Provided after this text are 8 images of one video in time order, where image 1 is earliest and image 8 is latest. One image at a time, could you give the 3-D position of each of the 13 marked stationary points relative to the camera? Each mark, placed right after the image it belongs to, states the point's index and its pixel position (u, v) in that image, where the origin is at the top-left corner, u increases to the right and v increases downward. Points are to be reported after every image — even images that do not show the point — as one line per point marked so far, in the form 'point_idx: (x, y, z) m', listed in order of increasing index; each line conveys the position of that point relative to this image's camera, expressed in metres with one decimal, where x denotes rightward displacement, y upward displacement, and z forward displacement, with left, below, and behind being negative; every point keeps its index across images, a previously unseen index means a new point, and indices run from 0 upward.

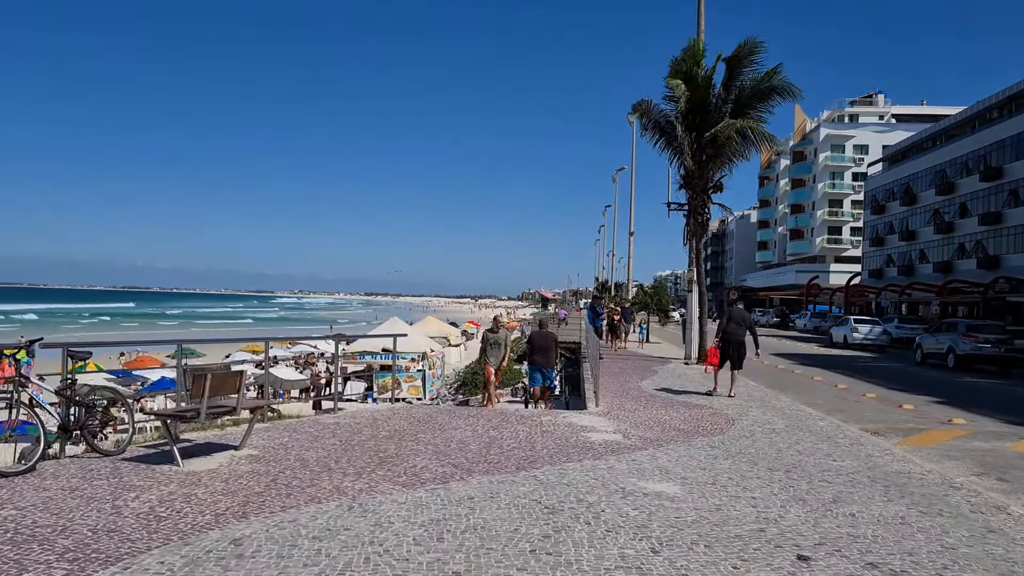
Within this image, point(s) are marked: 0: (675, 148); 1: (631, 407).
0: (+4.3, +3.7, +19.3) m
1: (+1.7, -1.9, +11.0) m
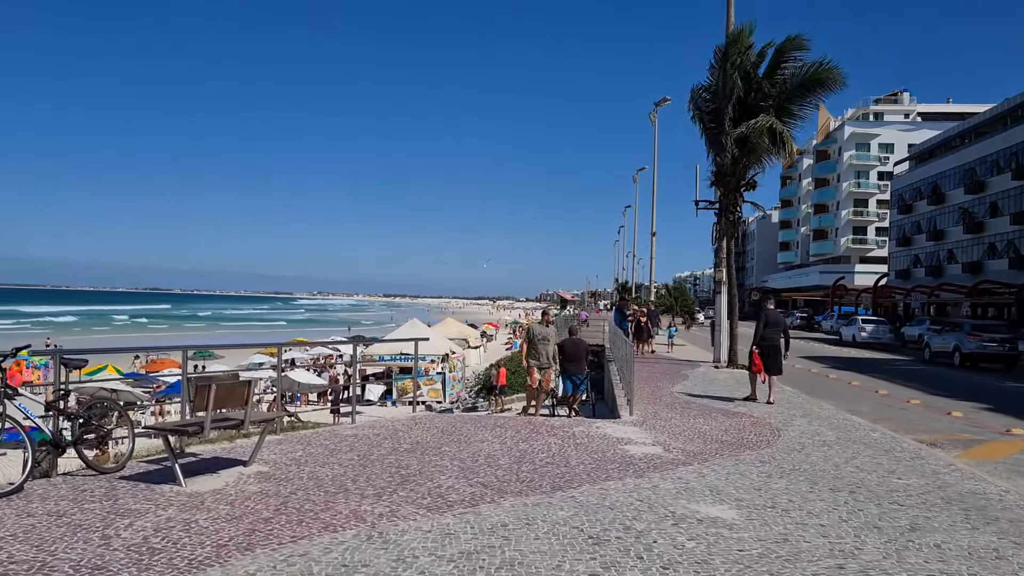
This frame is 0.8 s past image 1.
0: (+4.9, +3.6, +18.6) m
1: (+2.1, -1.9, +10.4) m
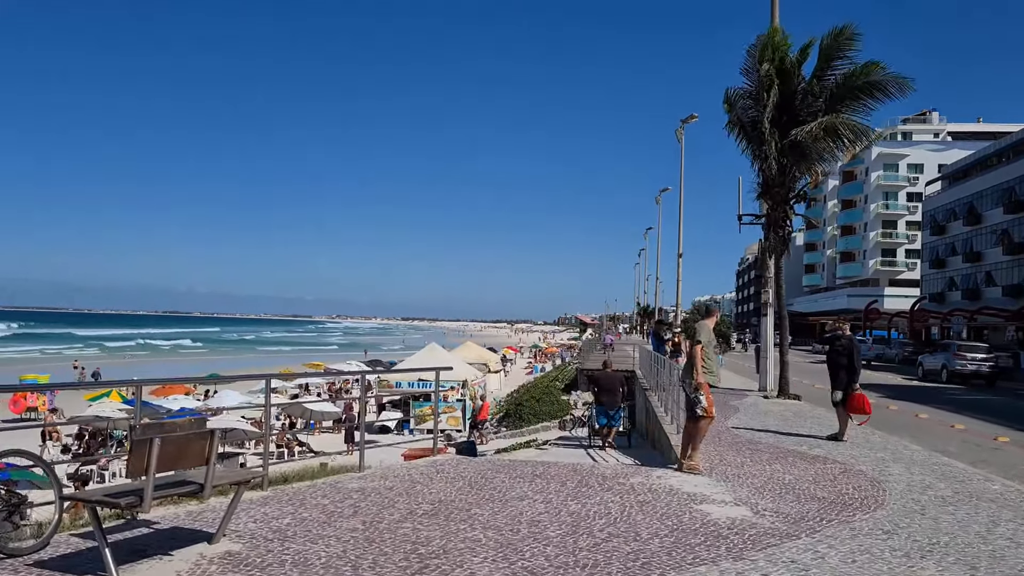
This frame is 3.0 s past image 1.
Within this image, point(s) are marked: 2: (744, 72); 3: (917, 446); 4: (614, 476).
0: (+5.5, +3.2, +17.0) m
1: (+2.6, -2.1, +8.7) m
2: (+5.3, +5.0, +17.1) m
3: (+5.7, -2.3, +10.8) m
4: (+1.0, -1.9, +7.6) m
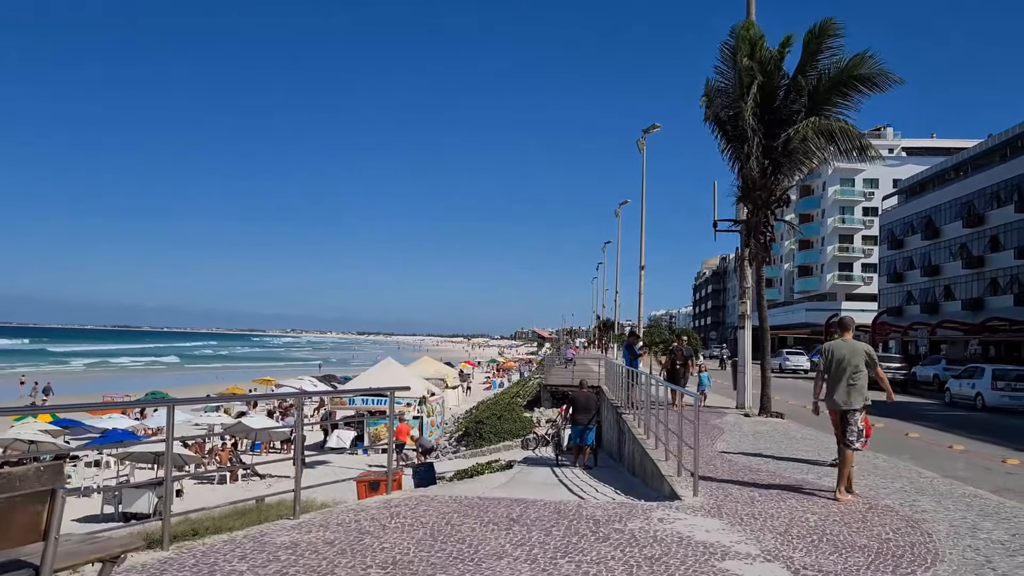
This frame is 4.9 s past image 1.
0: (+4.8, +2.9, +16.0) m
1: (+2.2, -2.2, +7.5) m
2: (+4.5, +4.8, +16.1) m
3: (+5.3, -2.4, +9.7) m
4: (+0.8, -1.9, +6.3) m
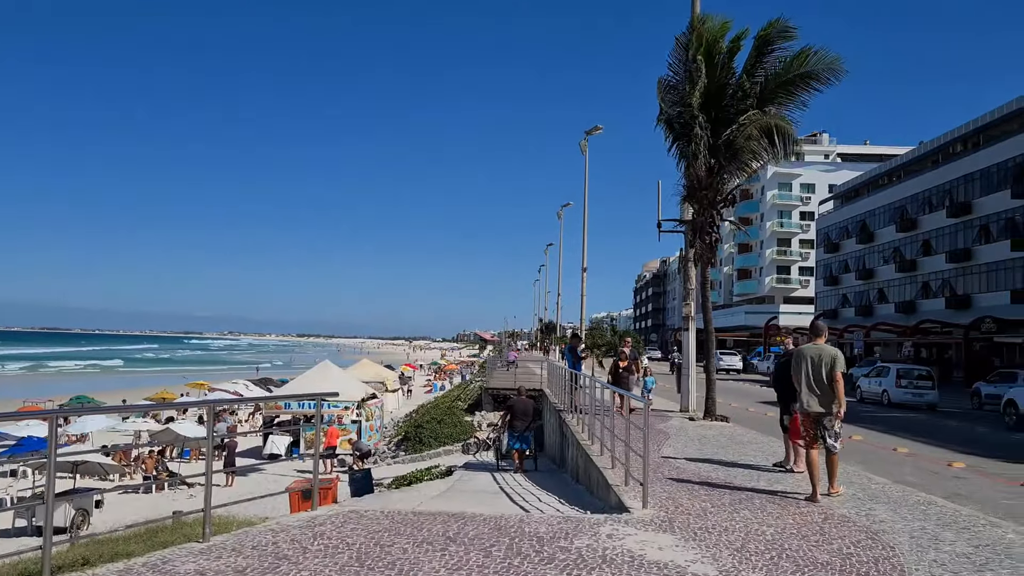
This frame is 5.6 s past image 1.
0: (+3.6, +2.9, +15.8) m
1: (+1.7, -2.1, +7.0) m
2: (+3.3, +4.8, +15.9) m
3: (+4.5, -2.4, +9.5) m
4: (+0.3, -1.9, +5.8) m
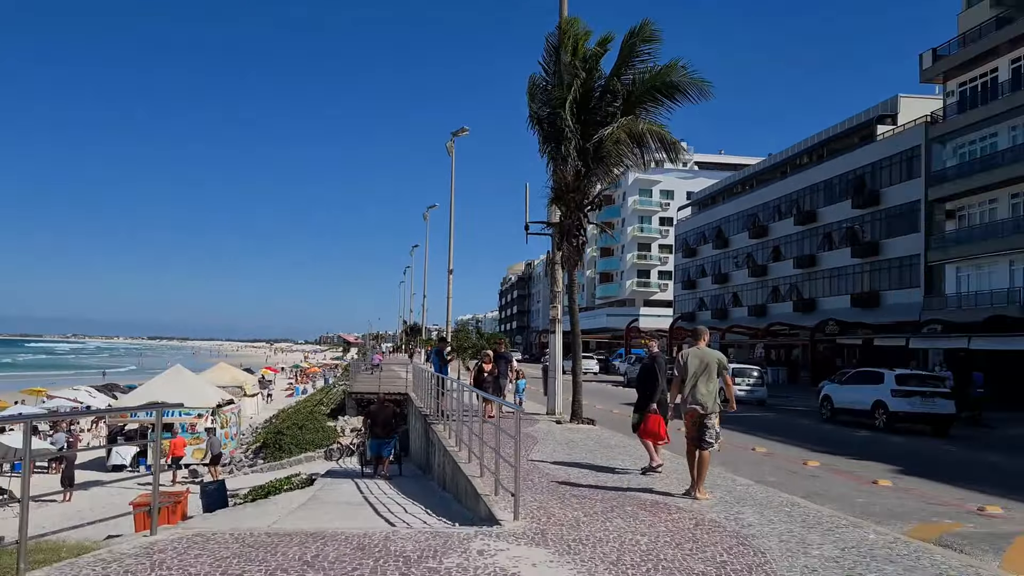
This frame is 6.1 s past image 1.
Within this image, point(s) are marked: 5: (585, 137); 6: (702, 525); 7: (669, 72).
0: (+0.9, +2.9, +15.7) m
1: (+0.4, -2.2, +6.8) m
2: (+0.6, +4.7, +15.8) m
3: (+2.9, -2.4, +9.7) m
4: (-0.7, -1.9, +5.3) m
5: (+1.5, +3.1, +15.6) m
6: (+1.7, -2.1, +6.7) m
7: (+3.2, +4.3, +15.0) m
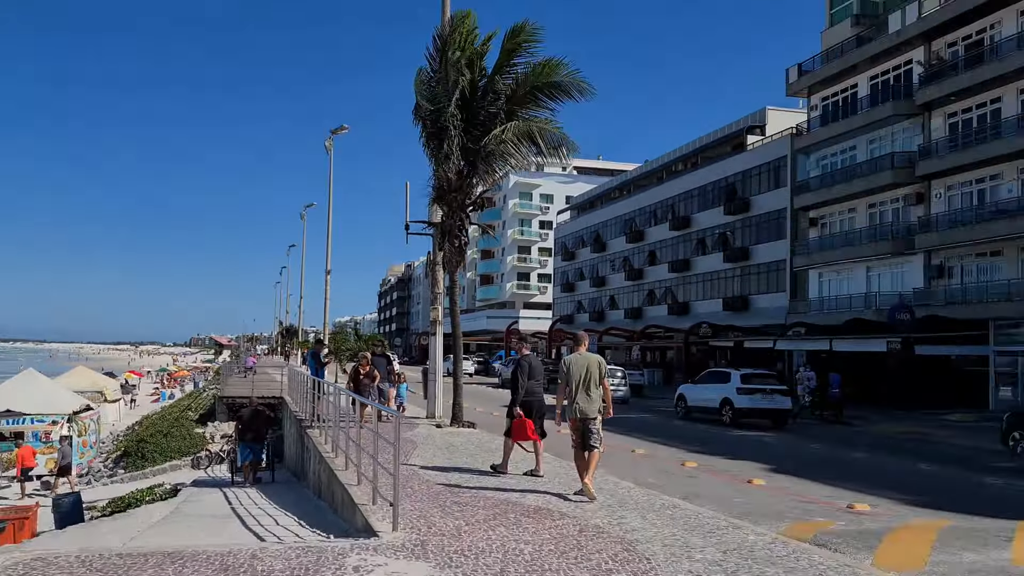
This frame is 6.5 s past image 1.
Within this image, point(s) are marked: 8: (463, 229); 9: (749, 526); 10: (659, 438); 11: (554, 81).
0: (-1.5, +2.8, +15.3) m
1: (-0.6, -2.2, +6.4) m
2: (-1.8, +4.7, +15.4) m
3: (+1.3, -2.5, +9.7) m
4: (-1.5, -1.9, +4.8) m
5: (-0.9, +3.1, +15.3) m
6: (+0.6, -2.1, +6.5) m
7: (+0.9, +4.3, +15.0) m
8: (-1.0, +1.3, +16.0) m
9: (+2.0, -2.0, +6.2) m
10: (+3.0, -3.0, +15.0) m
11: (+0.9, +4.1, +15.1) m
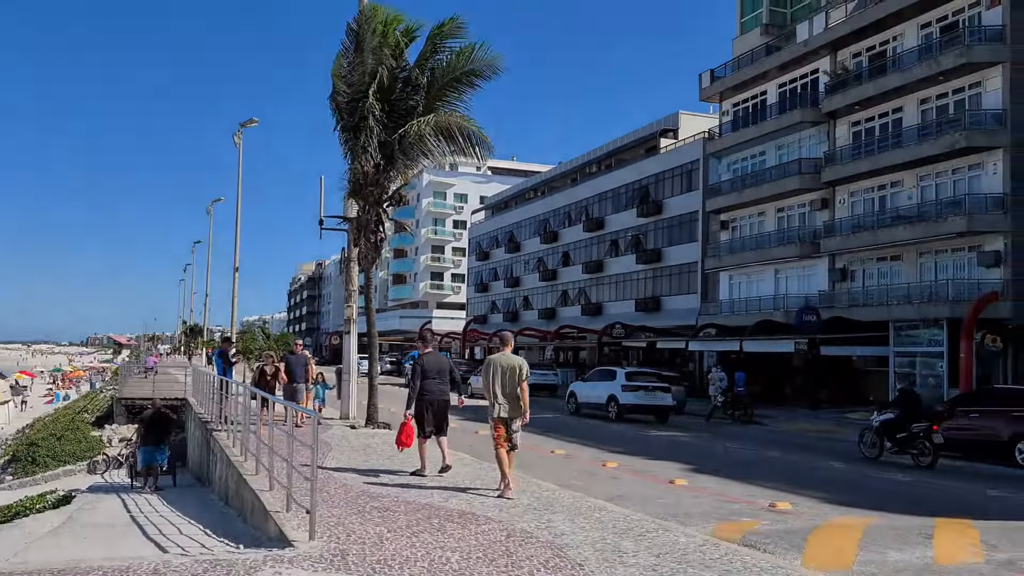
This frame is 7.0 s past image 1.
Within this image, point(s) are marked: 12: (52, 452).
0: (-3.1, +2.9, +14.9) m
1: (-1.2, -2.2, +6.1) m
2: (-3.3, +4.7, +14.9) m
3: (+0.3, -2.5, +9.6) m
4: (-1.9, -1.9, +4.4) m
5: (-2.4, +3.2, +14.9) m
6: (0.0, -2.1, +6.4) m
7: (-0.6, +4.3, +14.9) m
8: (-2.7, +1.3, +15.6) m
9: (+1.4, -2.0, +6.3) m
10: (+1.4, -3.0, +15.1) m
11: (-0.6, +4.1, +14.9) m
12: (-11.9, -4.3, +19.2) m
